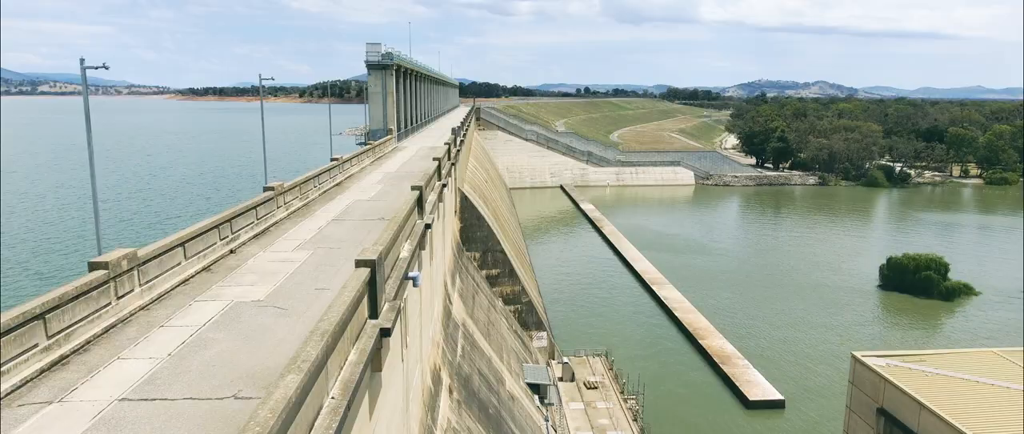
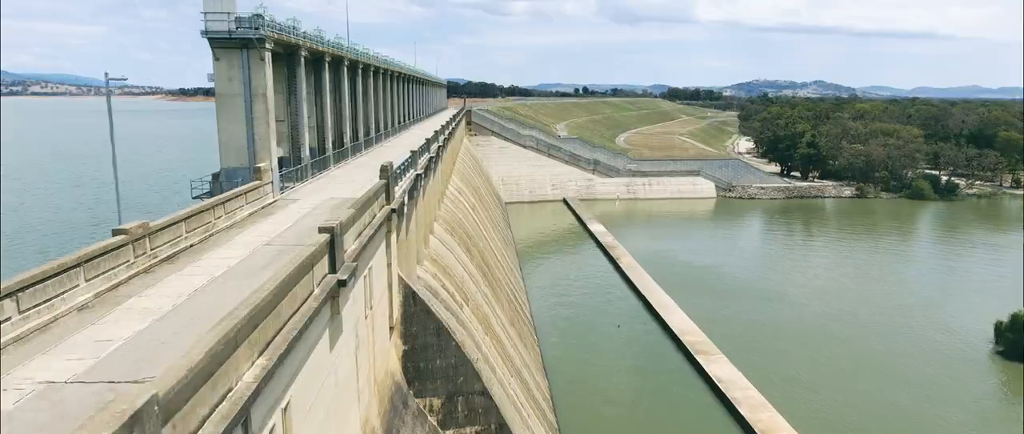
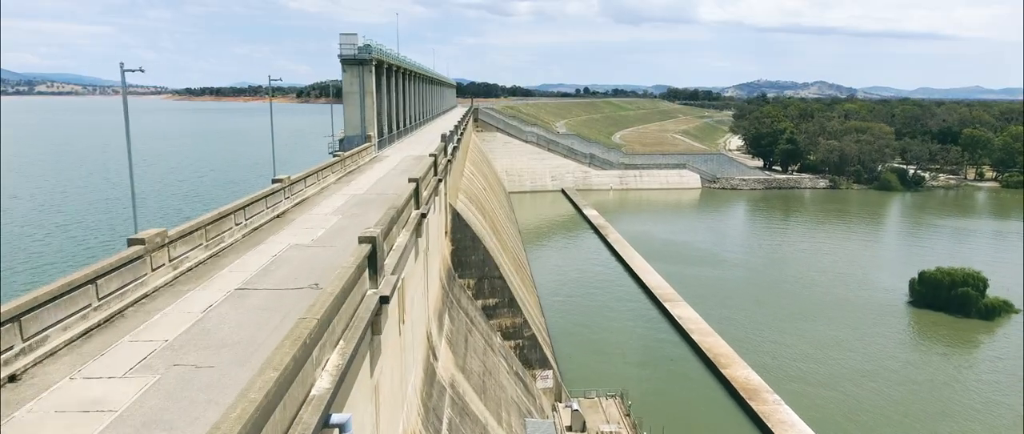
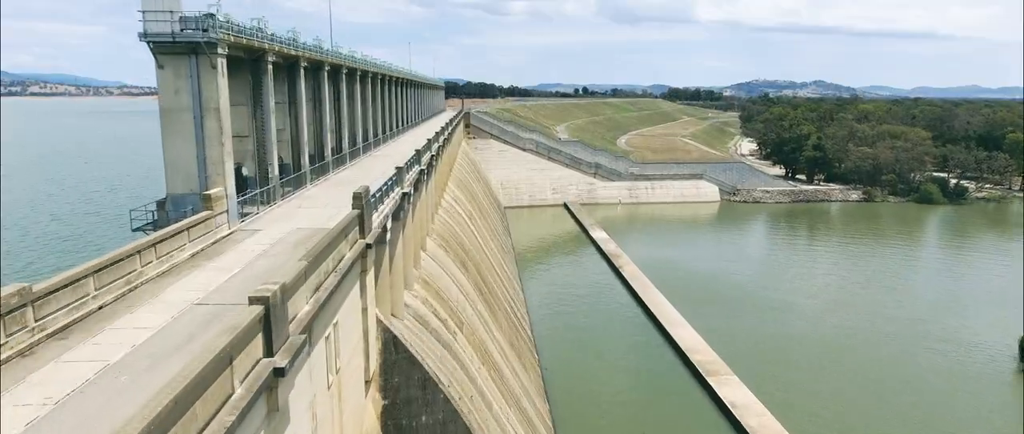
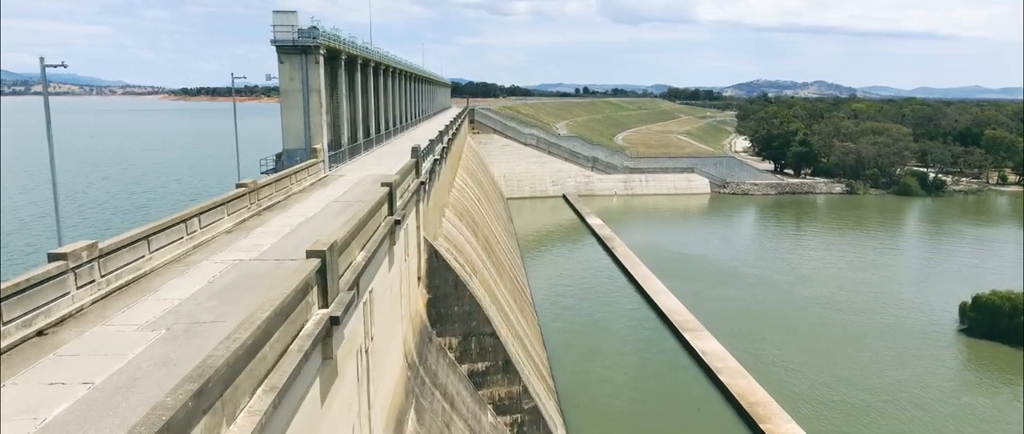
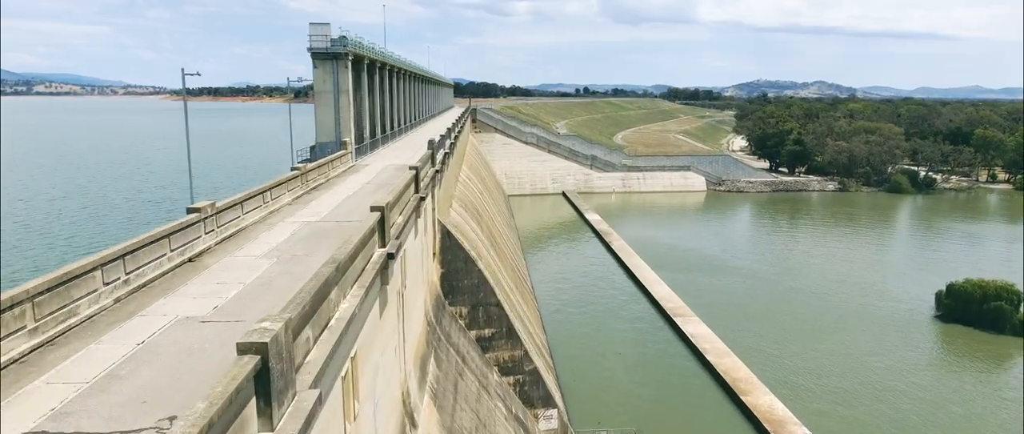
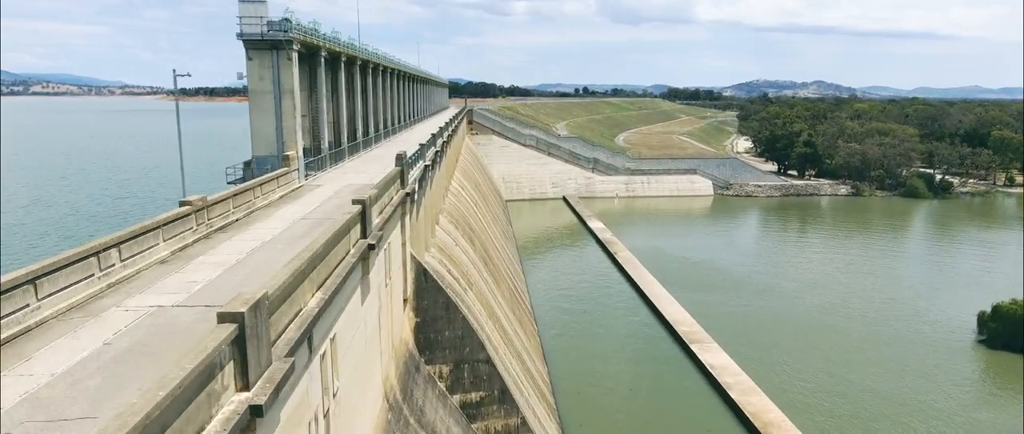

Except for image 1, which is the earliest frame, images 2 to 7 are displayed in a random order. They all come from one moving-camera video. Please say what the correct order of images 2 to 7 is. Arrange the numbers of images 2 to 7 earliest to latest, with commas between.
3, 6, 5, 7, 2, 4
